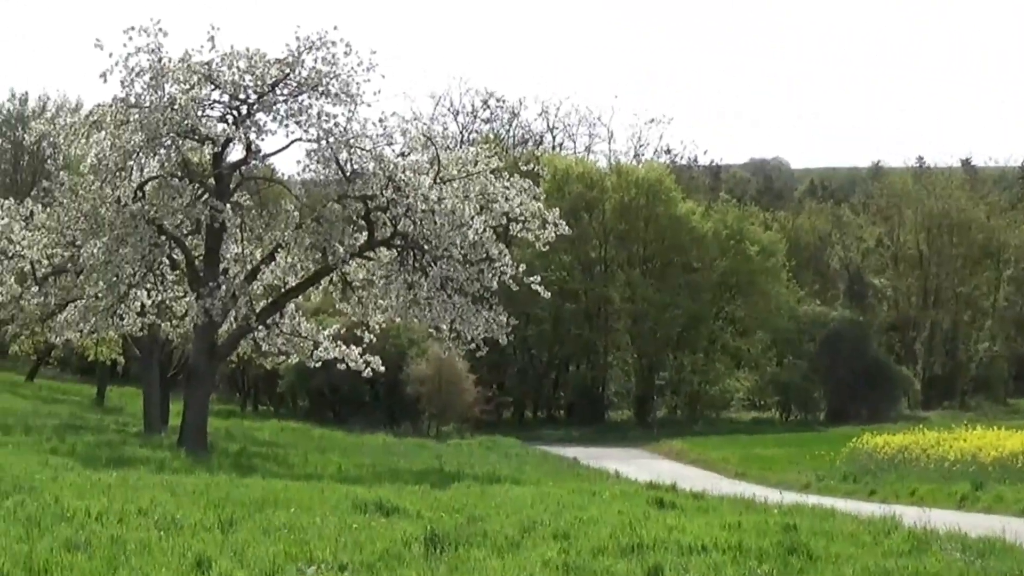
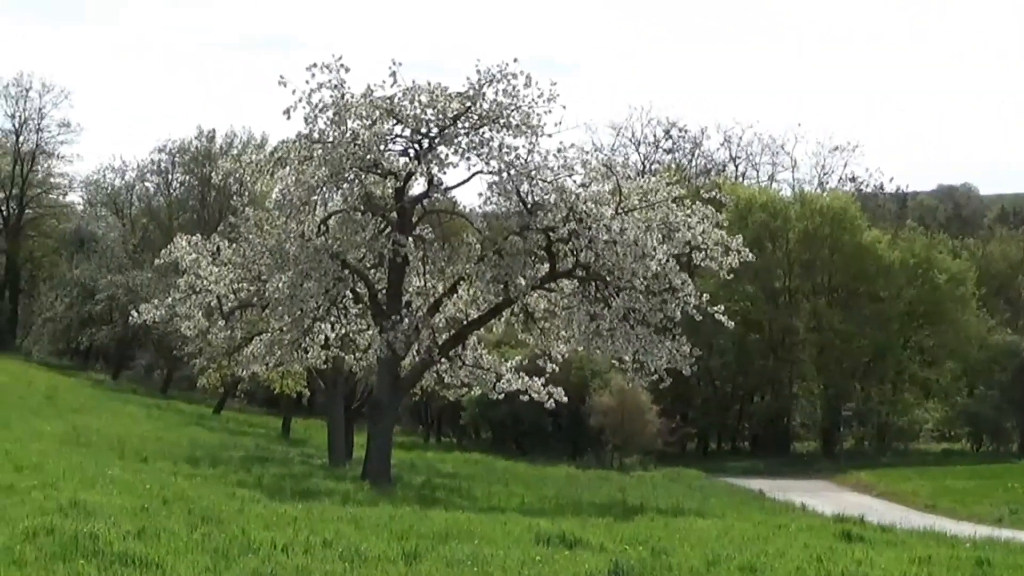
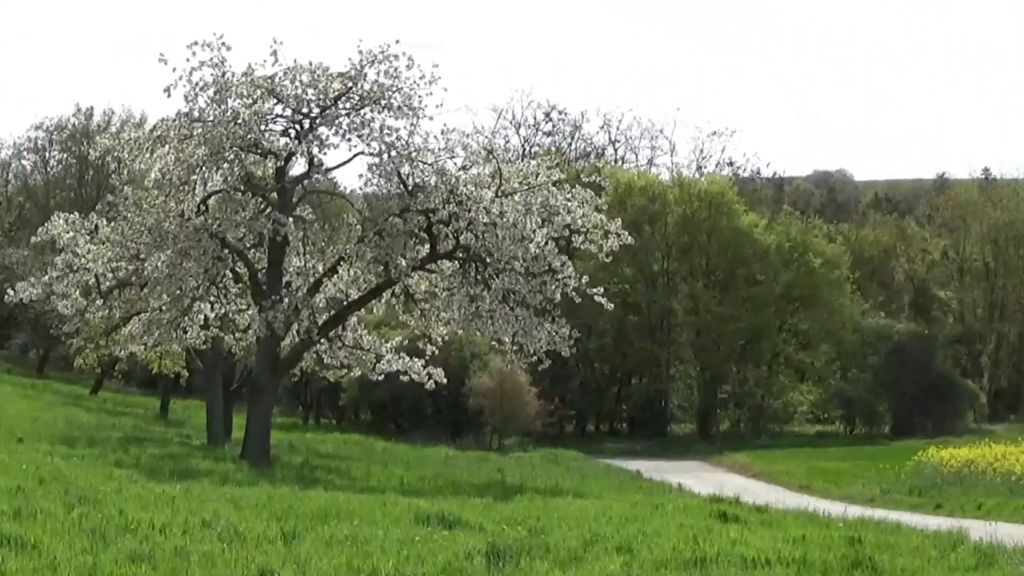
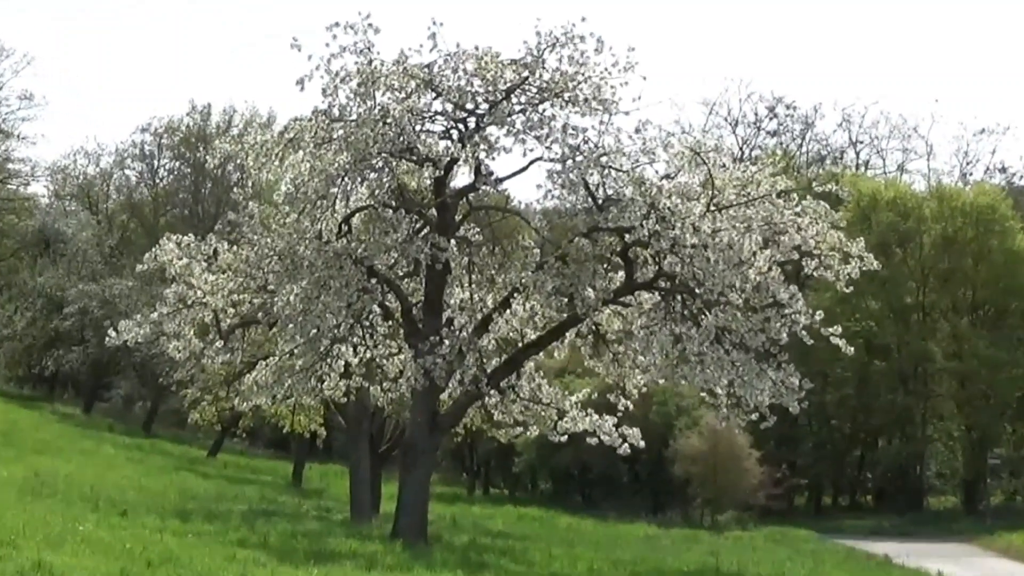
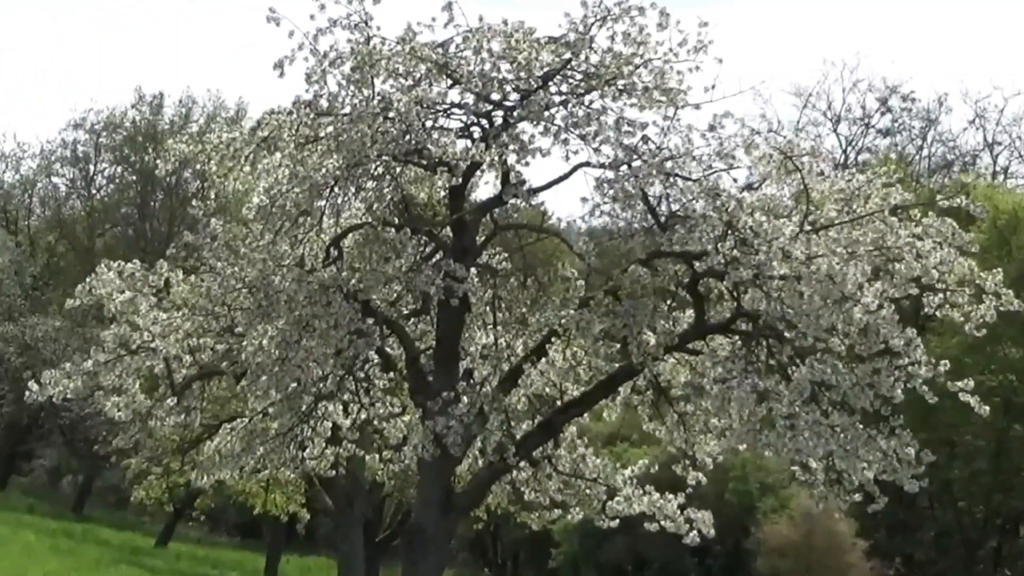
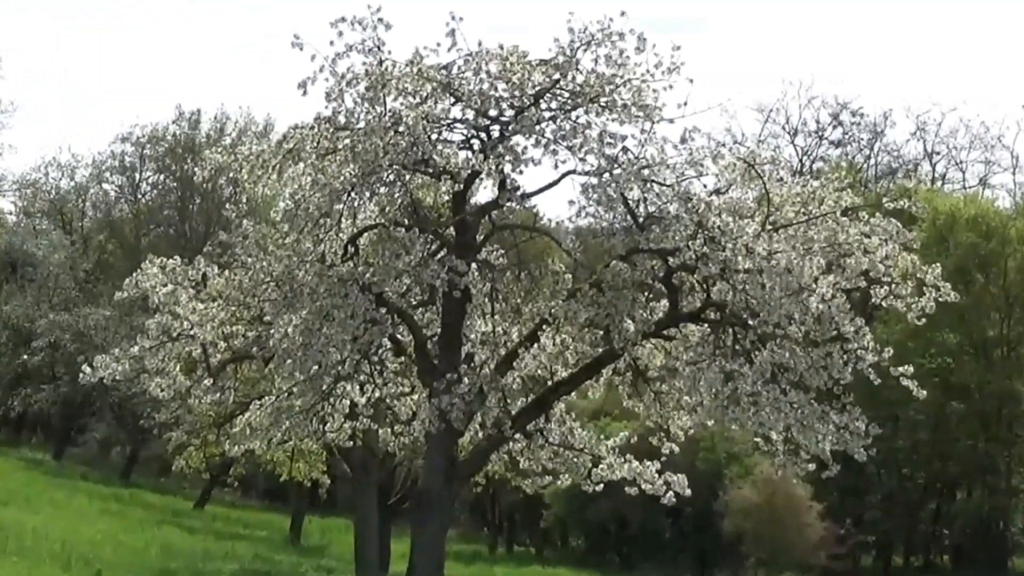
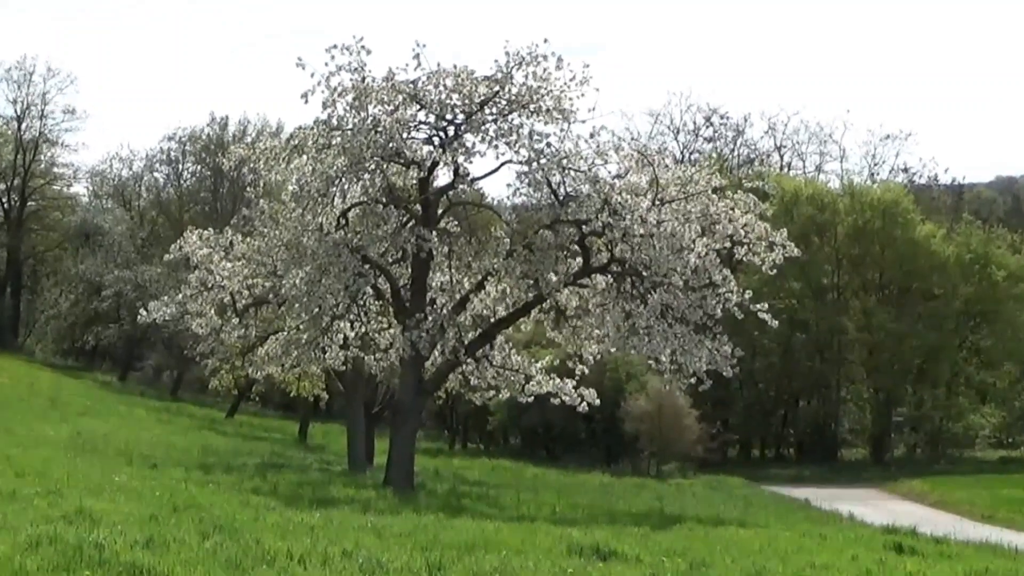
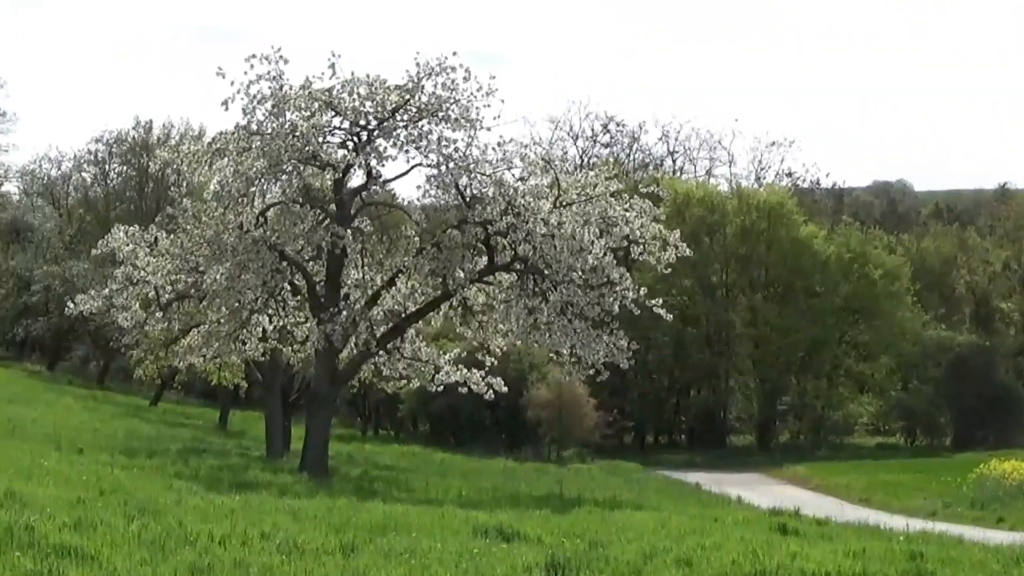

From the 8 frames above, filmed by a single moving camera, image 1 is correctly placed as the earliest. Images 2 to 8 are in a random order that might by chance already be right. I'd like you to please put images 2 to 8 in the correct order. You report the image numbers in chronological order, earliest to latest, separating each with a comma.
3, 8, 2, 7, 4, 6, 5
